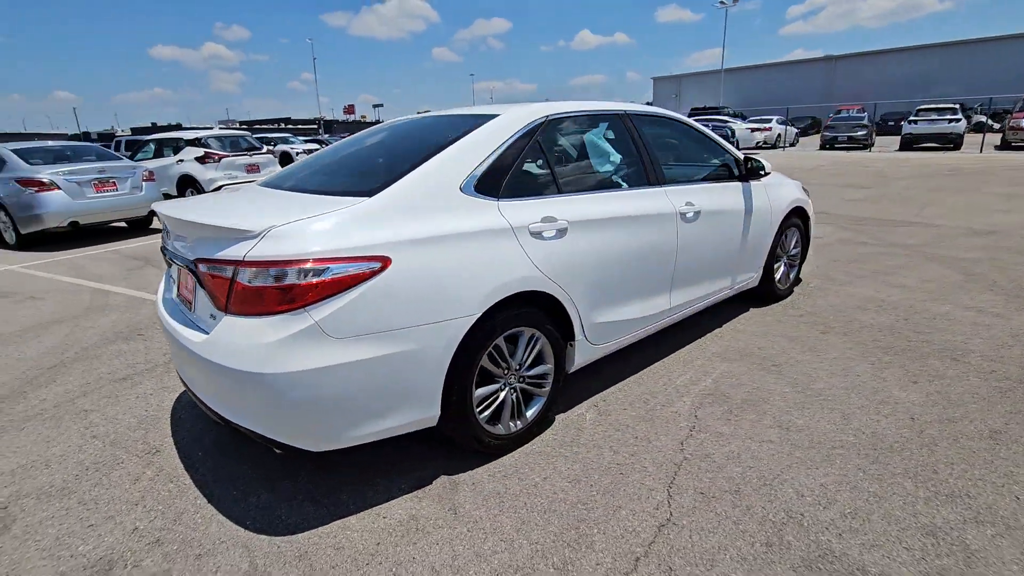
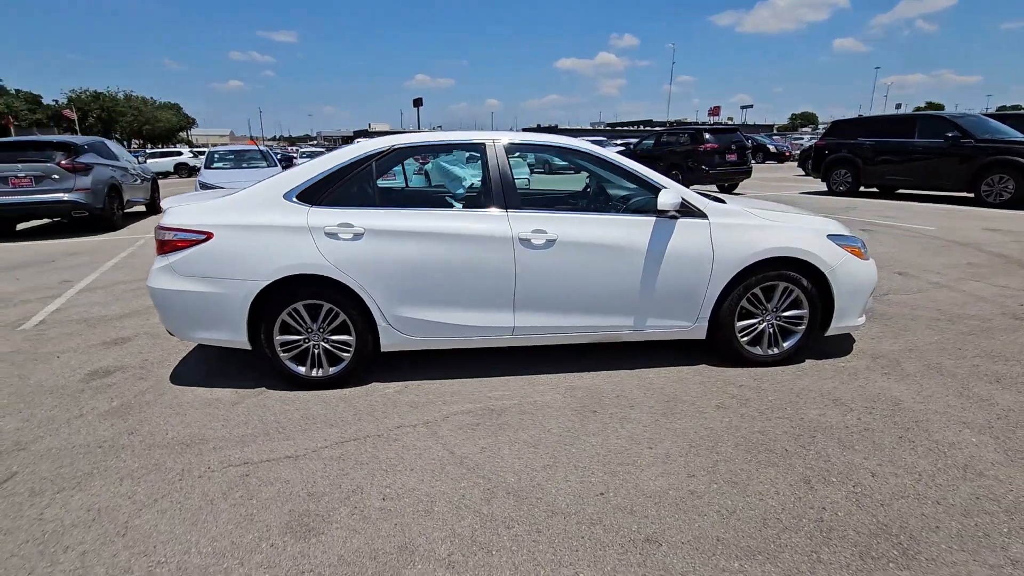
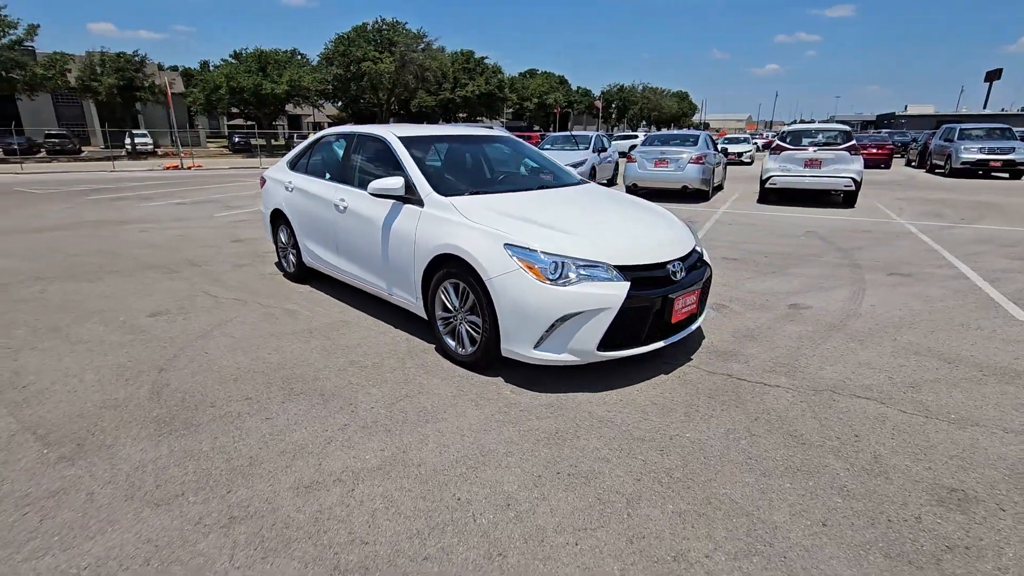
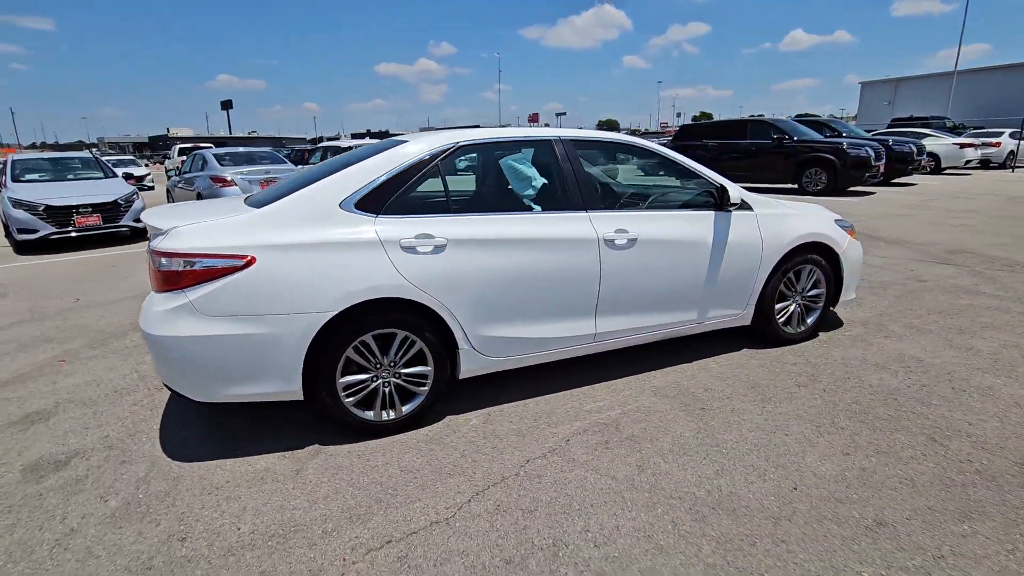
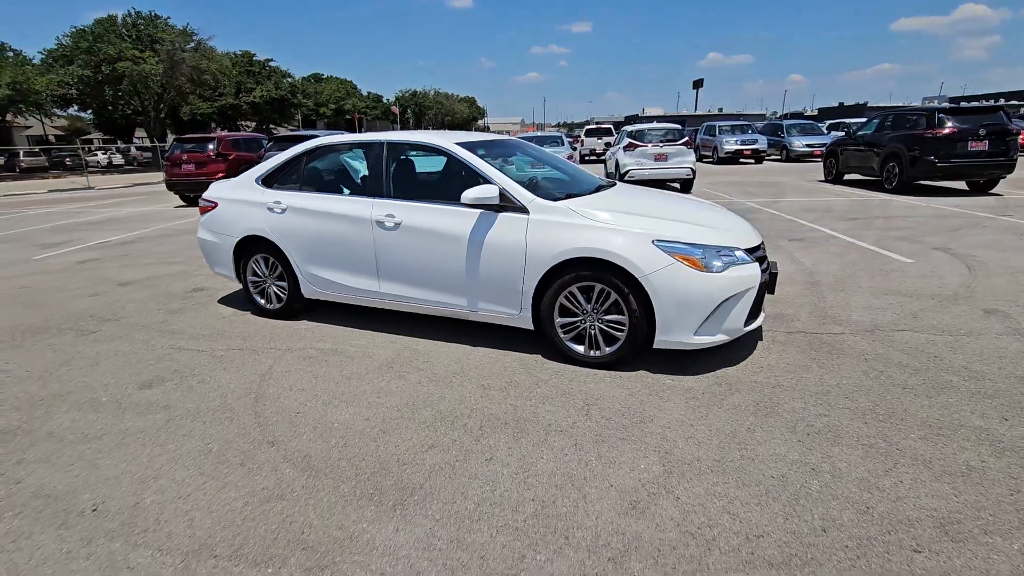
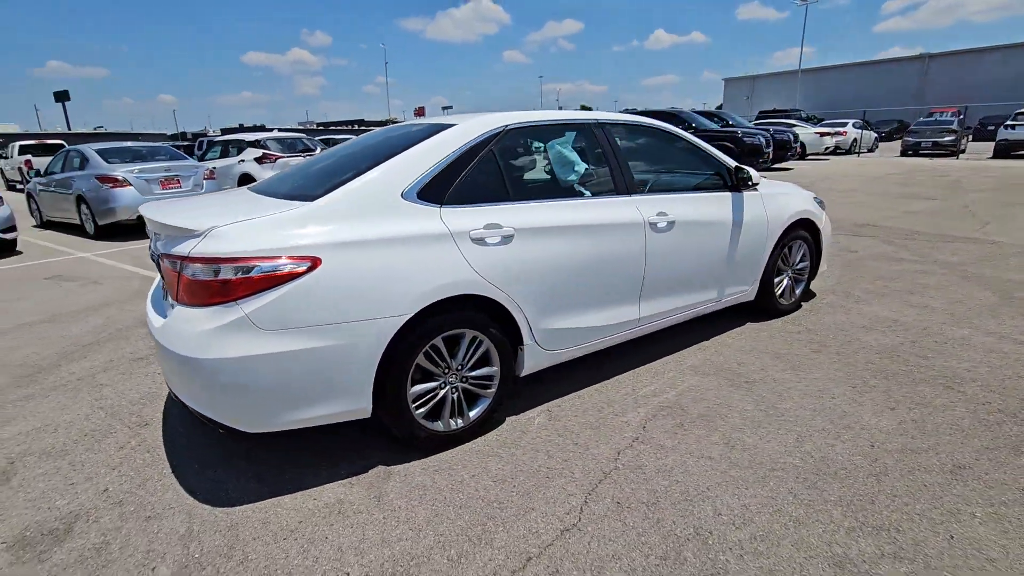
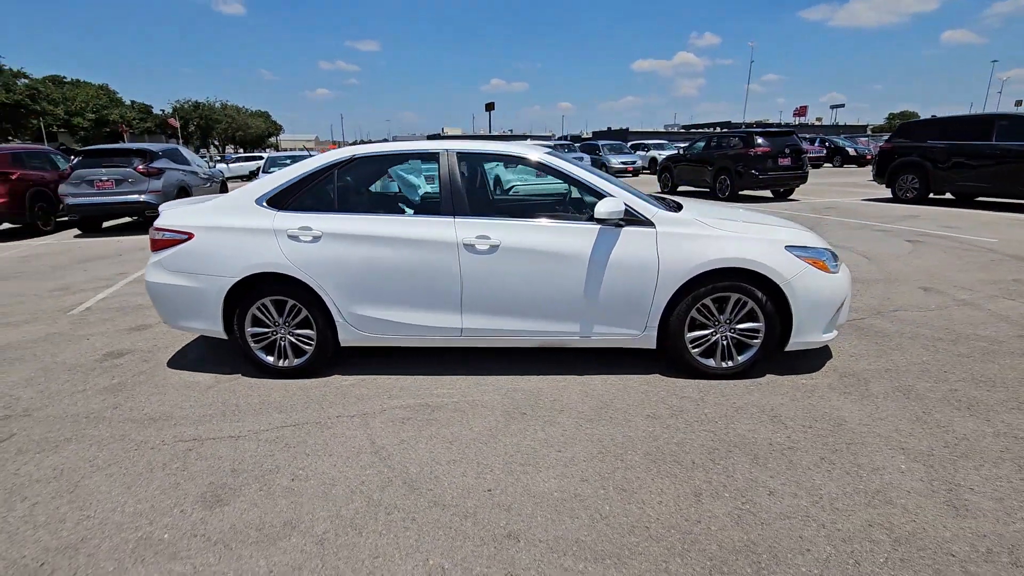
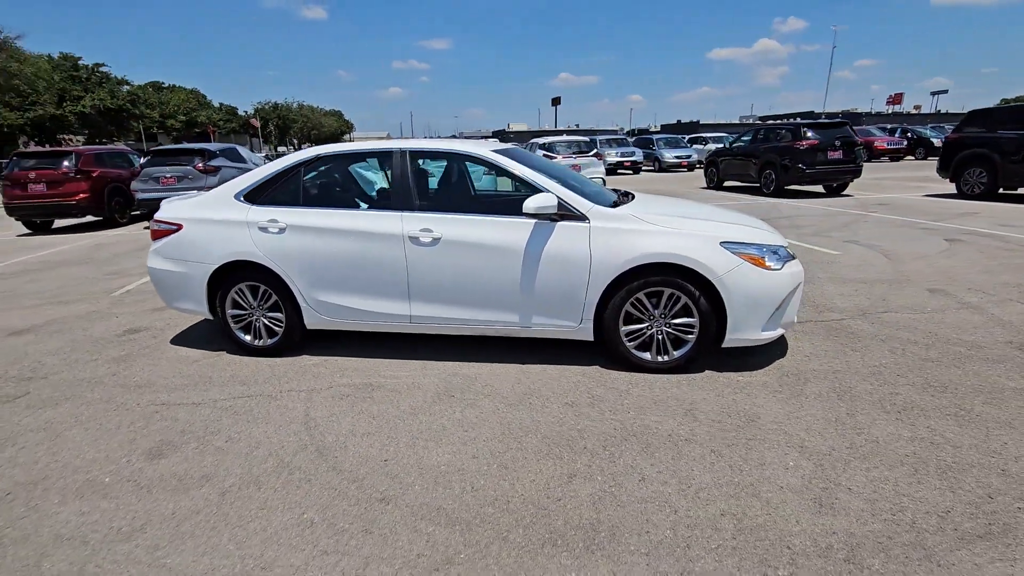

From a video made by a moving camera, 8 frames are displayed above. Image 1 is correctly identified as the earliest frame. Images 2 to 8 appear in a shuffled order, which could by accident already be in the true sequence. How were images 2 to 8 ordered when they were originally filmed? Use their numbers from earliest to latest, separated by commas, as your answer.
6, 4, 2, 7, 8, 5, 3
